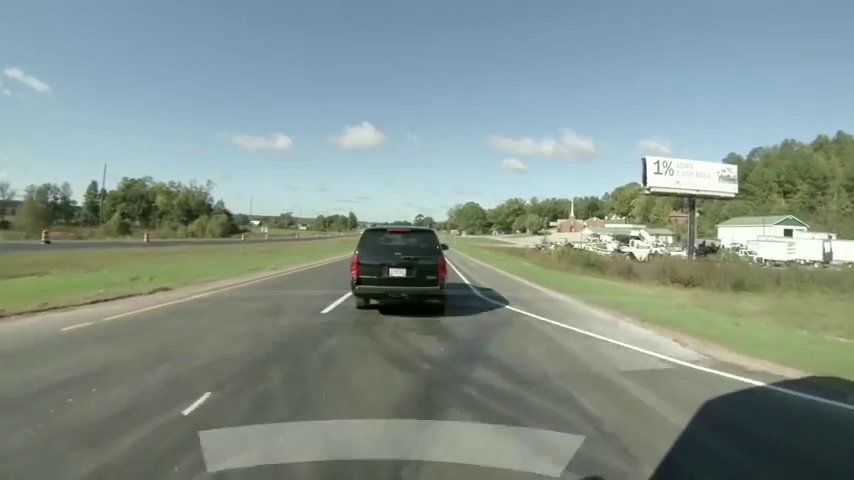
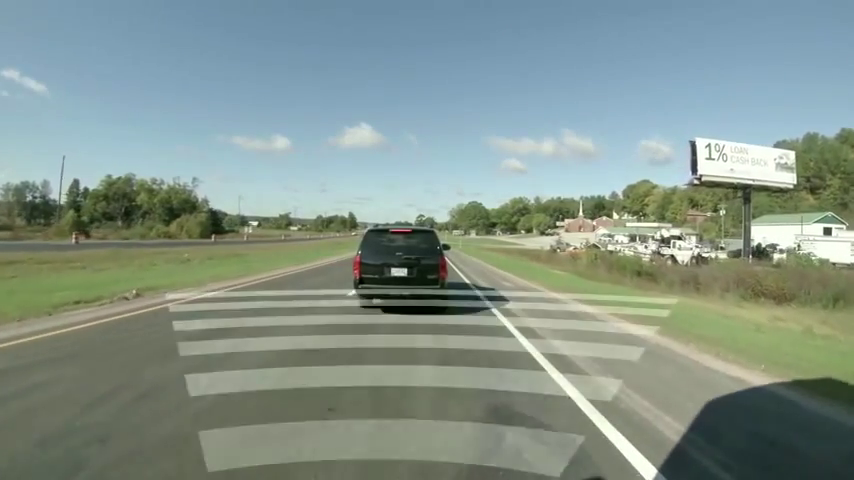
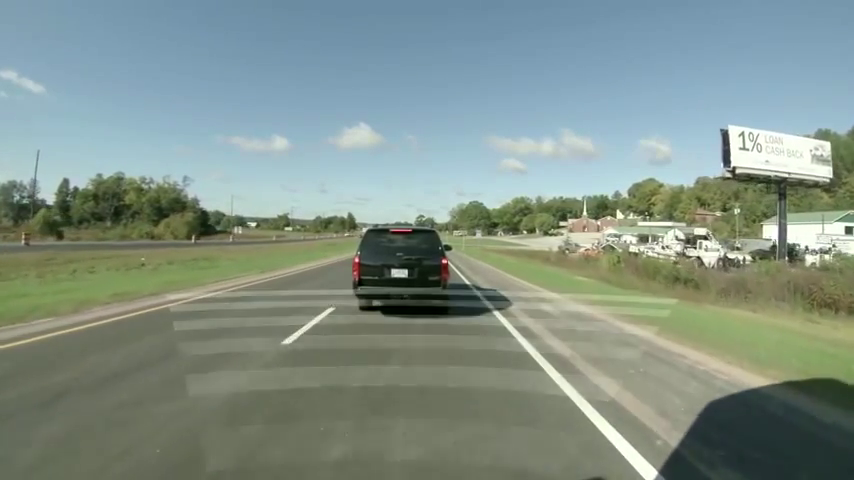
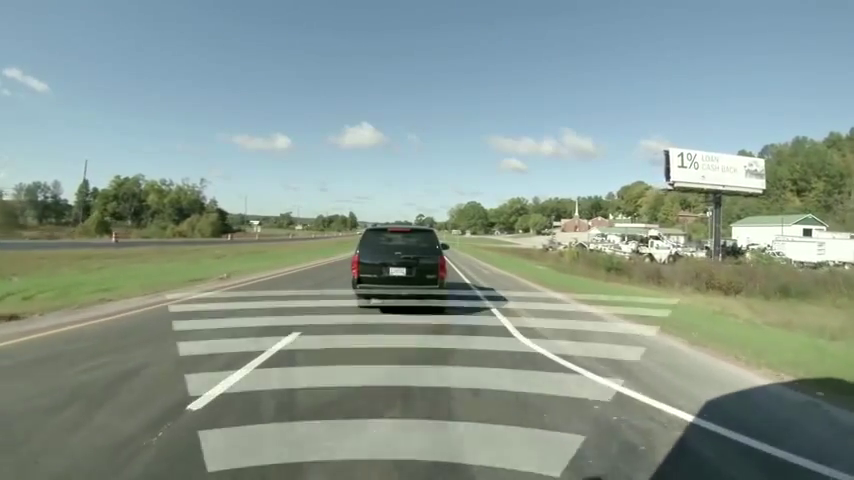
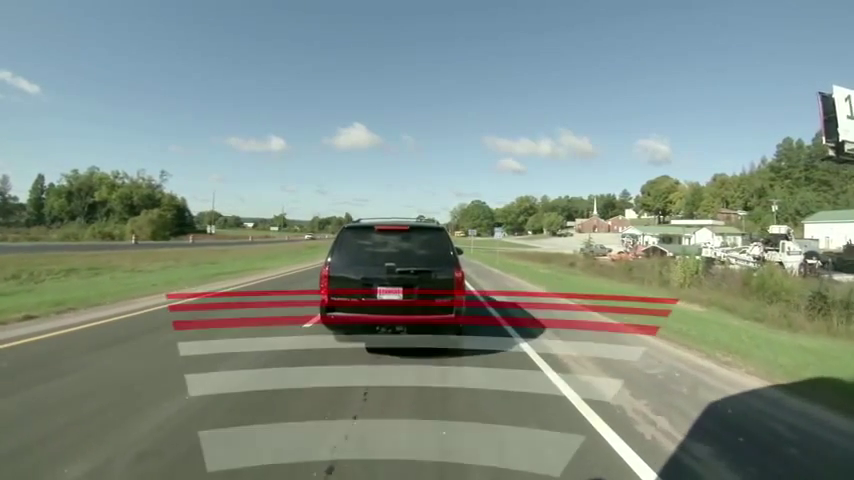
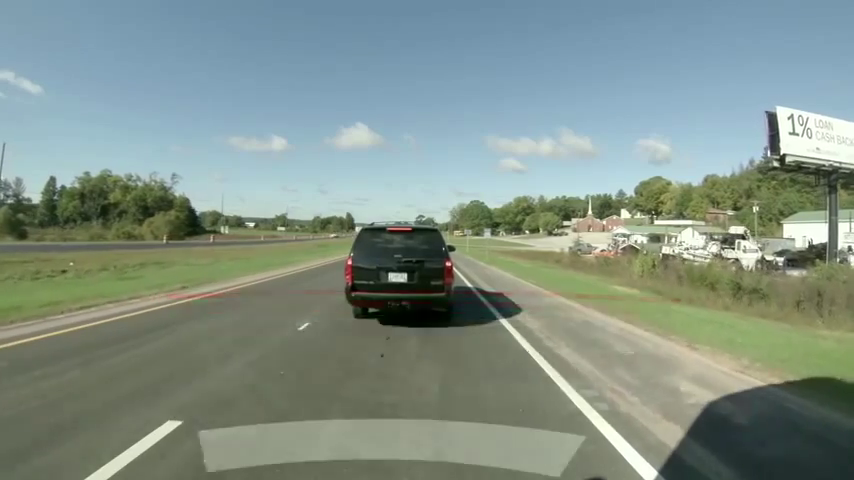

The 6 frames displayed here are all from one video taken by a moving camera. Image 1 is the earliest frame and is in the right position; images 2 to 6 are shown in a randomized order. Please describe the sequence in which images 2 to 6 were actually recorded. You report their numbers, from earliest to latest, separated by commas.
4, 2, 3, 6, 5
